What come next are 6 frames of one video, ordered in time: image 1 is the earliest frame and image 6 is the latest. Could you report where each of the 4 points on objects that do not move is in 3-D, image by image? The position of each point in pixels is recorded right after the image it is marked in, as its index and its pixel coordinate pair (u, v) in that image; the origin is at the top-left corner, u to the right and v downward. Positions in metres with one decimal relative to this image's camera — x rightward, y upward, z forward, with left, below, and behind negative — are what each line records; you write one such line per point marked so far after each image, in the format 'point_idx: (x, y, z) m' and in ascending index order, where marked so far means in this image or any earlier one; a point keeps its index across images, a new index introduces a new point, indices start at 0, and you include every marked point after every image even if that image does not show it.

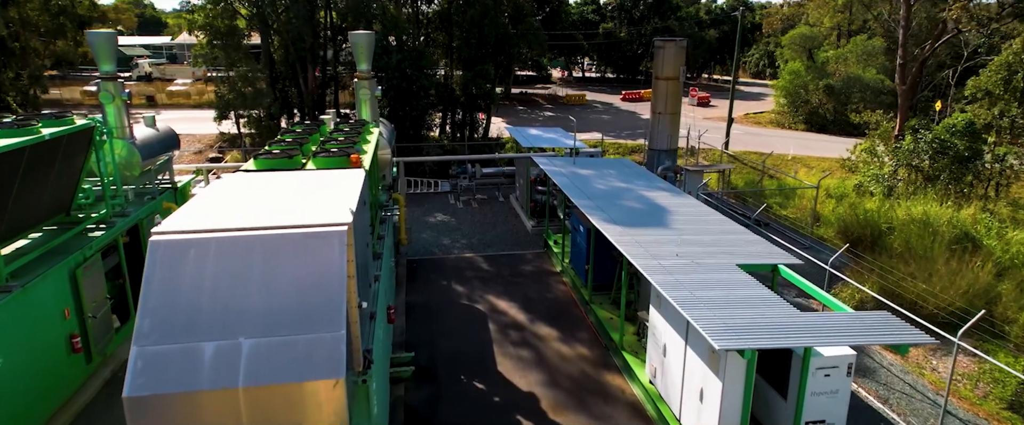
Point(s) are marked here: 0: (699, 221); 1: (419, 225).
0: (+3.1, -0.2, +9.9) m
1: (-2.6, -0.4, +16.3) m
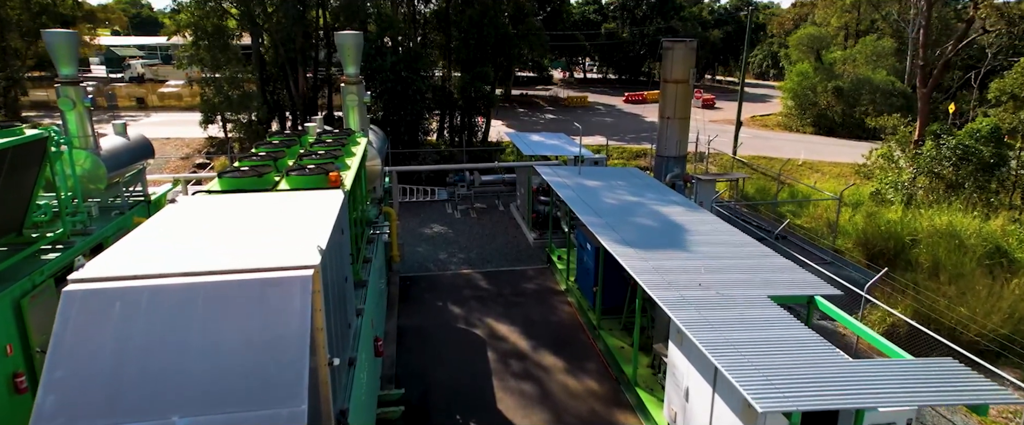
0: (+3.2, -0.5, +8.9) m
1: (-2.6, -0.7, +15.3) m
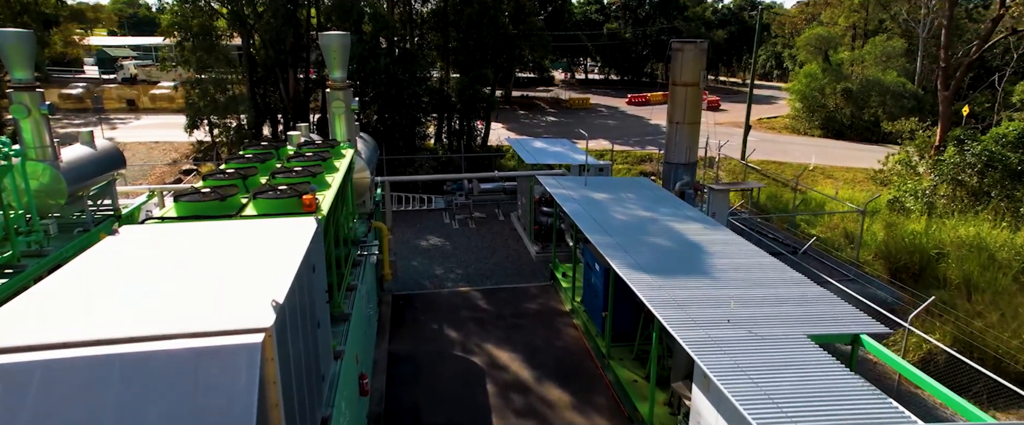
0: (+3.2, -0.7, +8.0) m
1: (-2.5, -0.9, +14.4) m
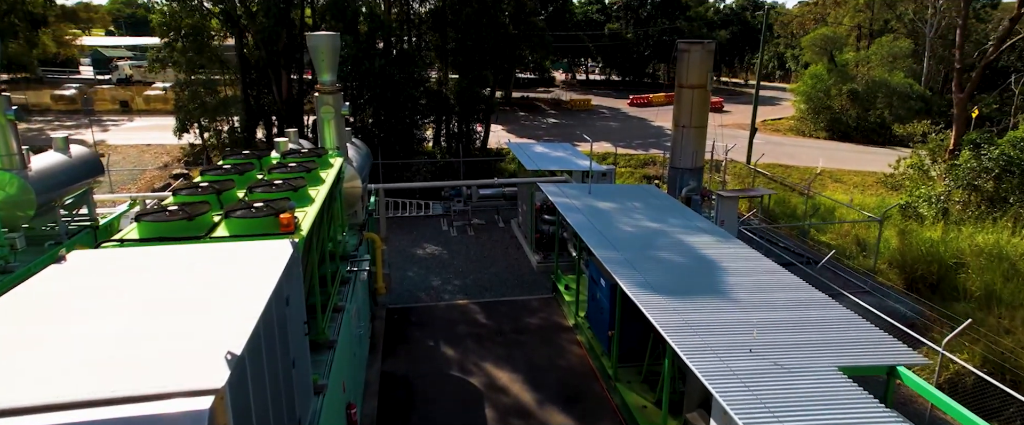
0: (+3.2, -0.9, +7.4) m
1: (-2.5, -1.1, +13.8) m
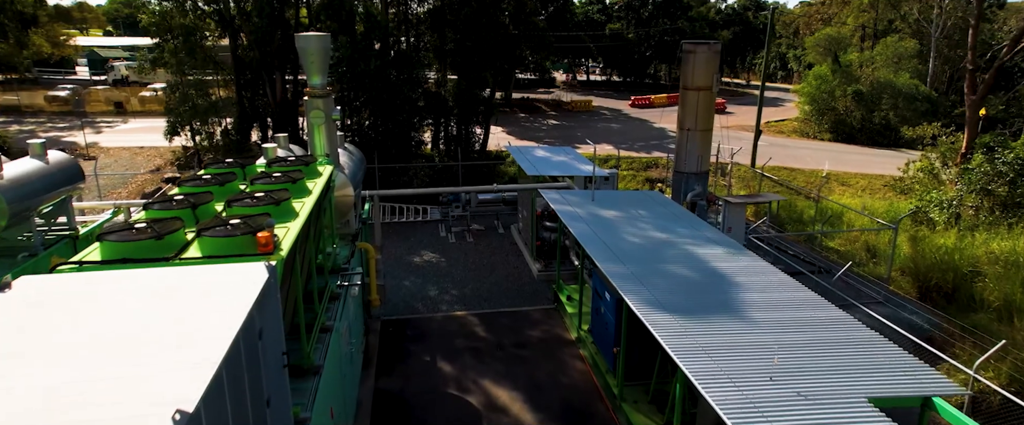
0: (+3.2, -1.1, +6.9) m
1: (-2.5, -1.3, +13.4) m
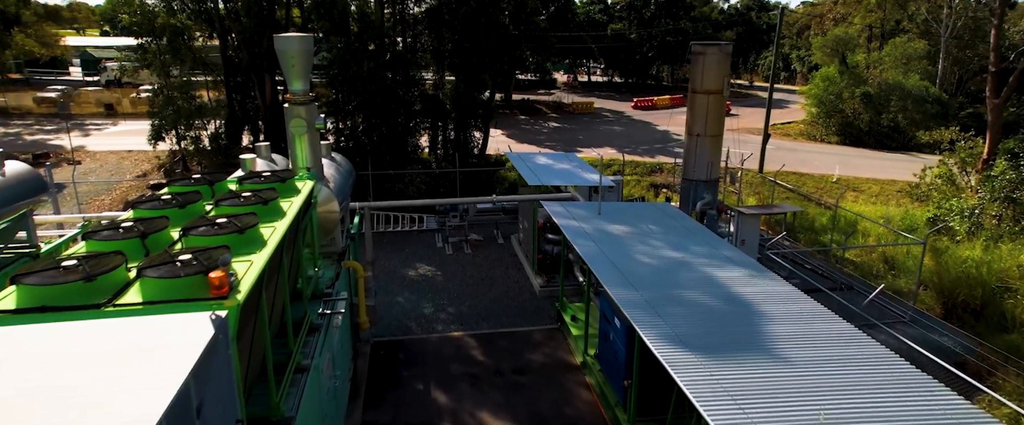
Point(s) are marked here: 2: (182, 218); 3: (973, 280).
0: (+3.2, -1.3, +6.2) m
1: (-2.5, -1.5, +12.6) m
2: (-3.1, -0.1, +5.6) m
3: (+9.8, -1.4, +12.5) m
